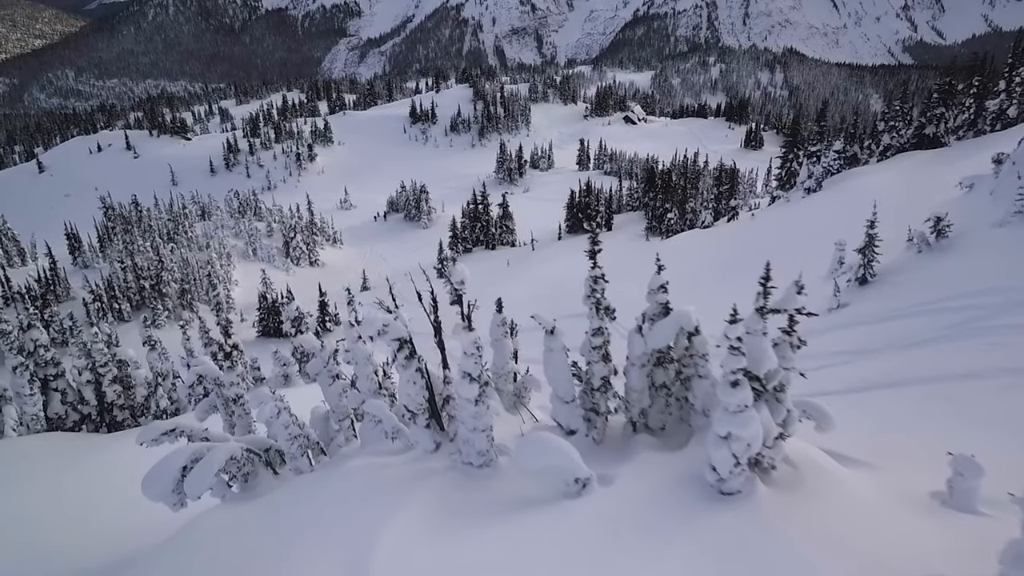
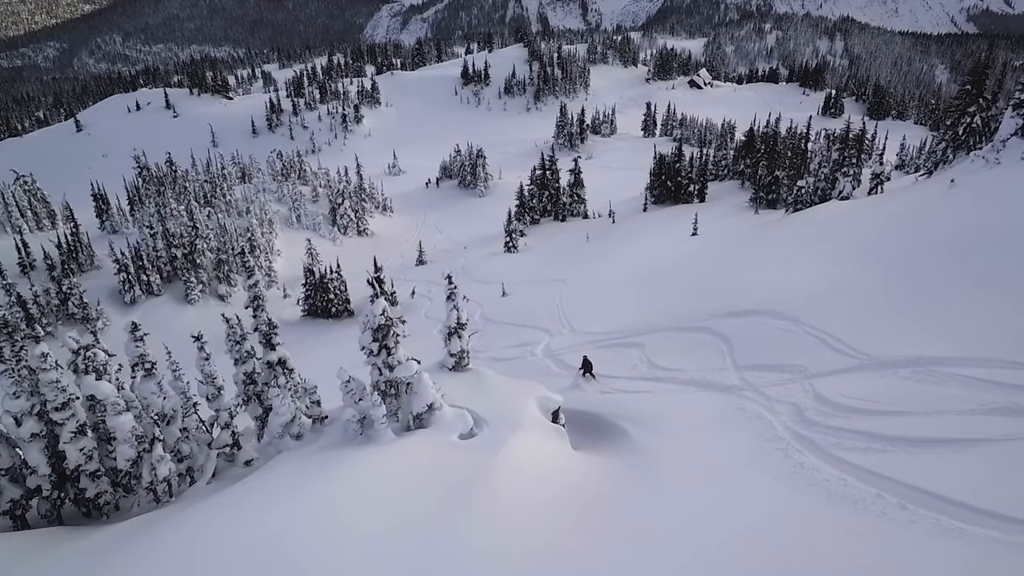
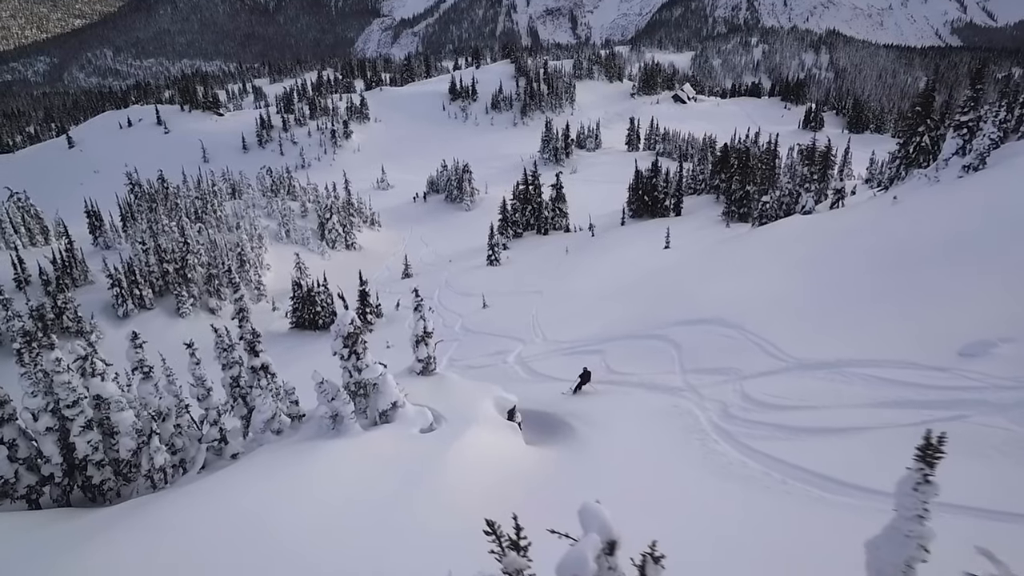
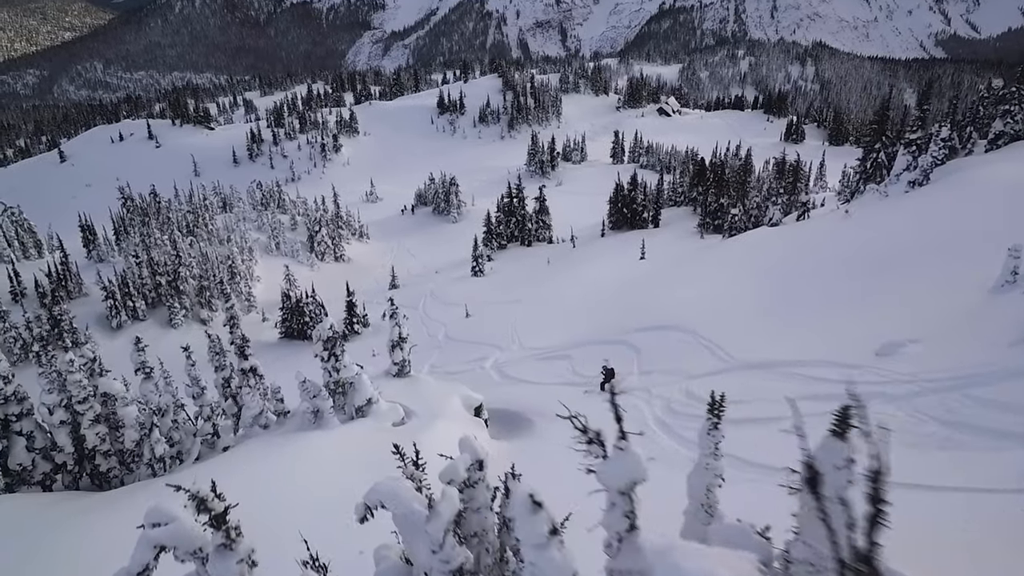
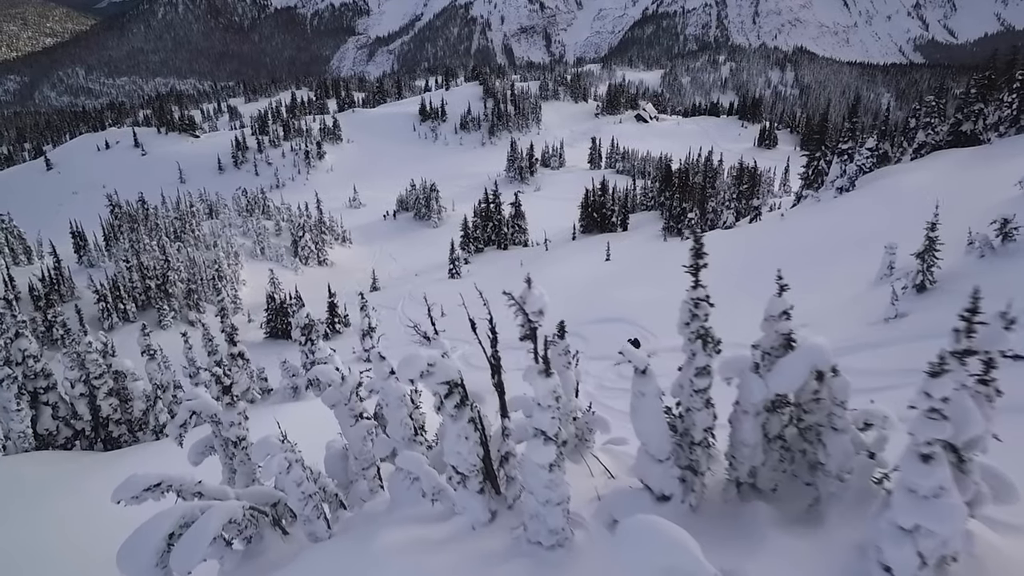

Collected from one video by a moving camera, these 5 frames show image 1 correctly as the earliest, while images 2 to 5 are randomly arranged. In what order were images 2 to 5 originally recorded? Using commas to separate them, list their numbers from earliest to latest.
5, 4, 3, 2
